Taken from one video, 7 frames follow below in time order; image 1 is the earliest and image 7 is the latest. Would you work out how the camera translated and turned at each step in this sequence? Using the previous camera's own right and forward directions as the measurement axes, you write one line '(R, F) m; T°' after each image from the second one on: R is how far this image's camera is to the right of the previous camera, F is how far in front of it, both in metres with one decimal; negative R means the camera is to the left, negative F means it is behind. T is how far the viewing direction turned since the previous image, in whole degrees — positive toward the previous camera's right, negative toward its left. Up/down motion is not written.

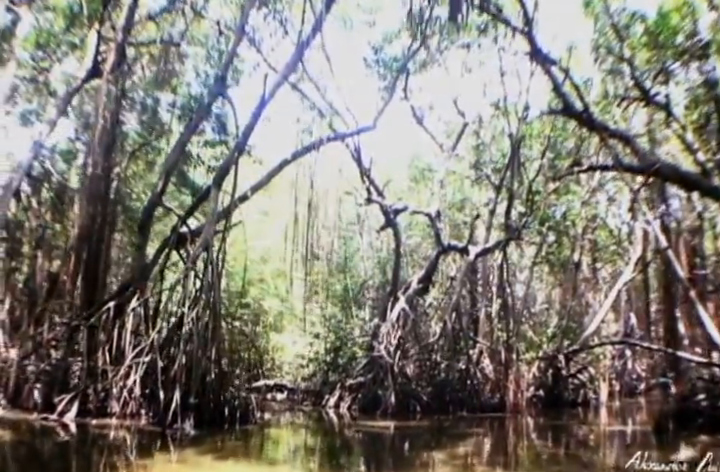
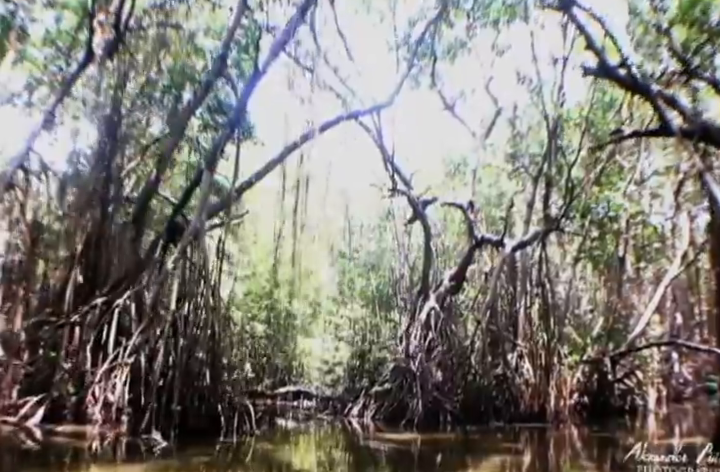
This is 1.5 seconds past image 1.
(+0.1, +0.6) m; -4°
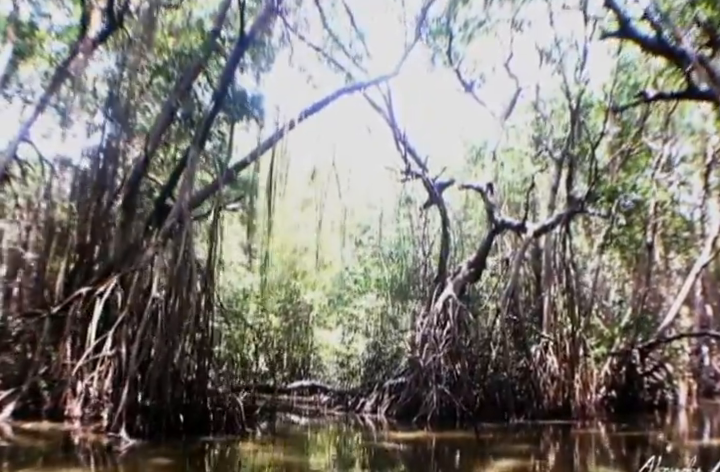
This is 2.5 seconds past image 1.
(+0.1, +0.4) m; -2°
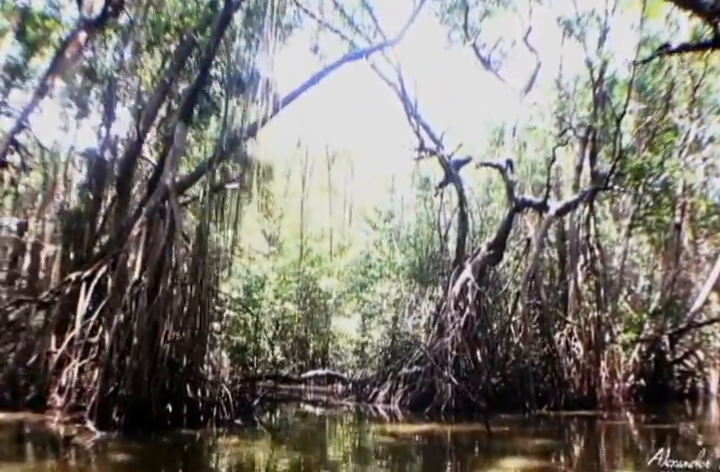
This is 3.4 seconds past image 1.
(+0.1, +0.3) m; -2°
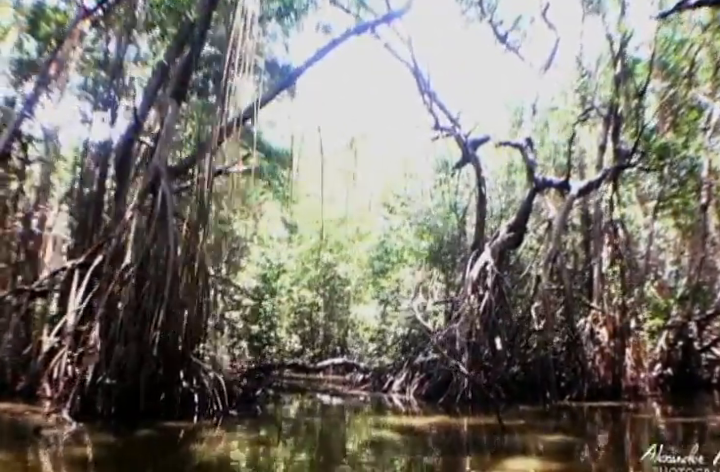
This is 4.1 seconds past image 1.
(+0.1, +0.2) m; -2°
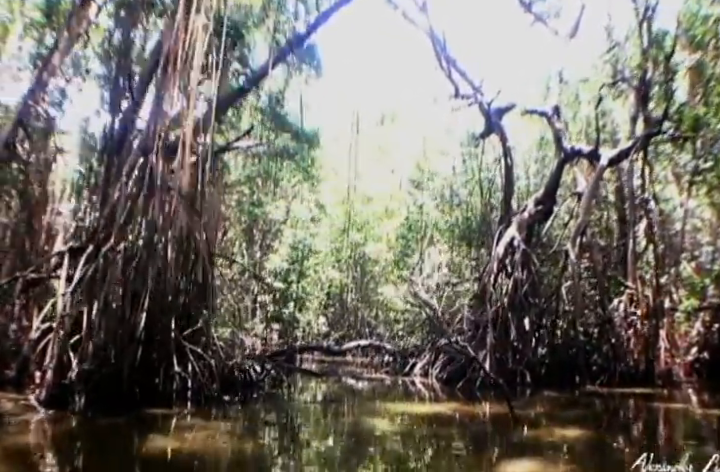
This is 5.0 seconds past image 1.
(+0.1, +0.3) m; -3°
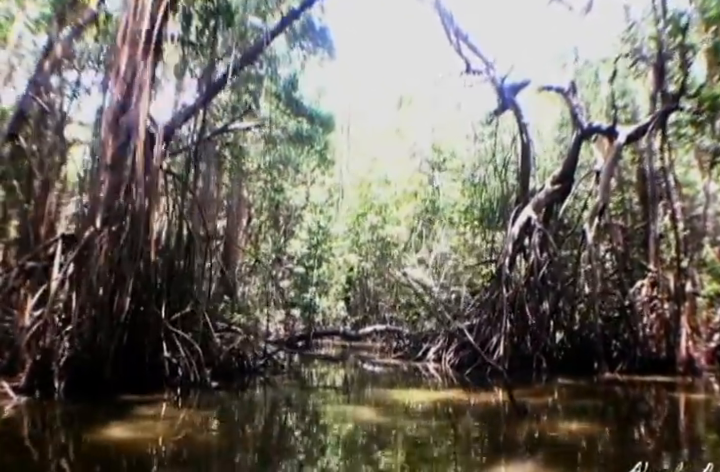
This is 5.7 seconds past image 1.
(+0.1, +0.2) m; -2°
